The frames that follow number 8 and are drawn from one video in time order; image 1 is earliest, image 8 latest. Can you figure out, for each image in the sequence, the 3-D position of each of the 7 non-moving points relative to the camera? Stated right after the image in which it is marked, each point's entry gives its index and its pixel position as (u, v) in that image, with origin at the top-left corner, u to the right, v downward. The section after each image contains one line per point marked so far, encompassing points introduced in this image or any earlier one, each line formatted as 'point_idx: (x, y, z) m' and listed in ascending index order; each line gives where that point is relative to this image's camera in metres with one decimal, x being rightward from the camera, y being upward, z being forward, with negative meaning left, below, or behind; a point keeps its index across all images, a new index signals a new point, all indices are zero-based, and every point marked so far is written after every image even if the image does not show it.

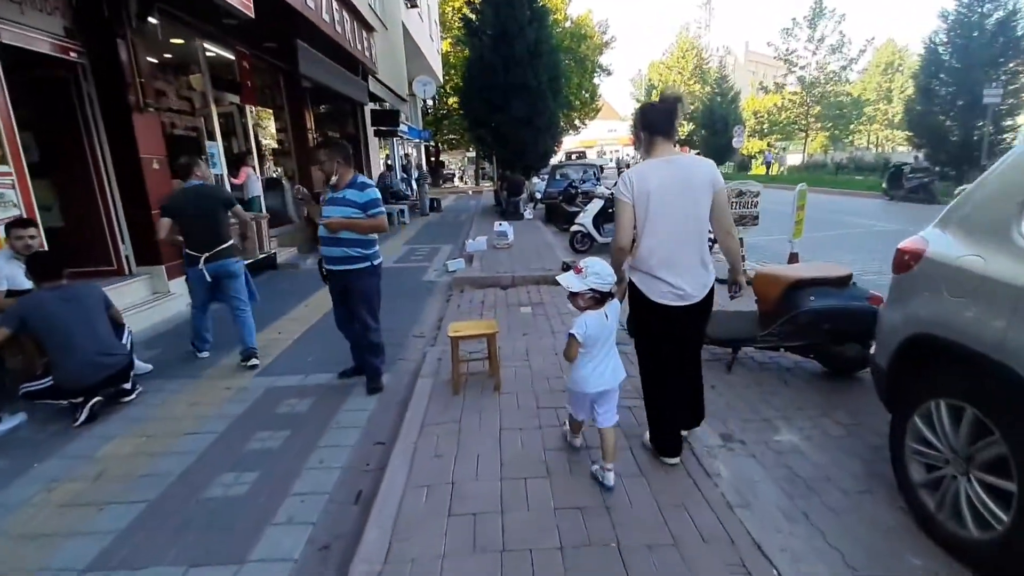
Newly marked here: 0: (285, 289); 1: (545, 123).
0: (-3.6, 0.0, +8.0) m
1: (+1.0, +5.1, +15.5) m
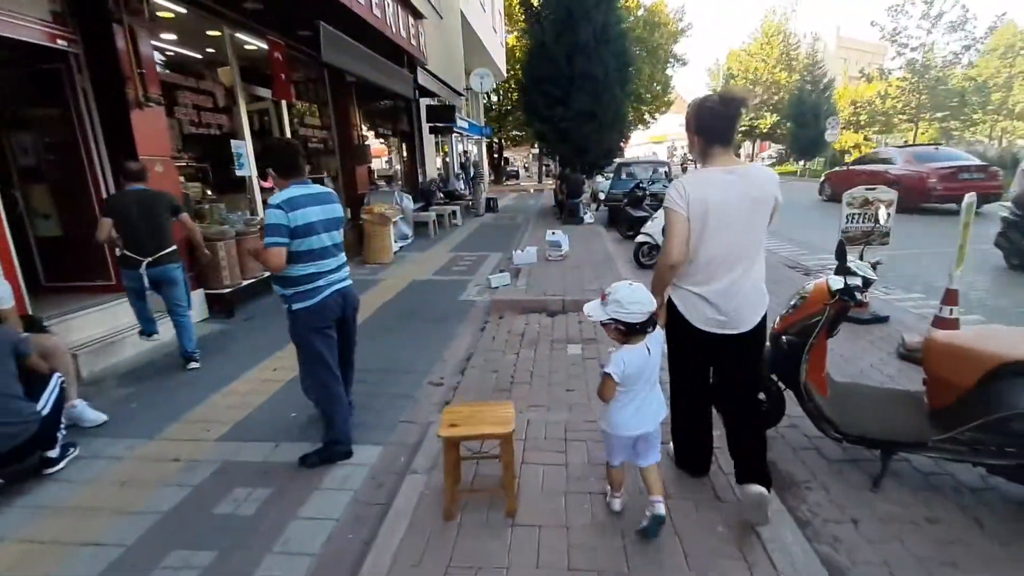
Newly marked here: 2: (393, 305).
0: (-2.9, -0.2, +7.1) m
1: (+2.7, +4.8, +14.0) m
2: (-1.6, -0.2, +6.9) m
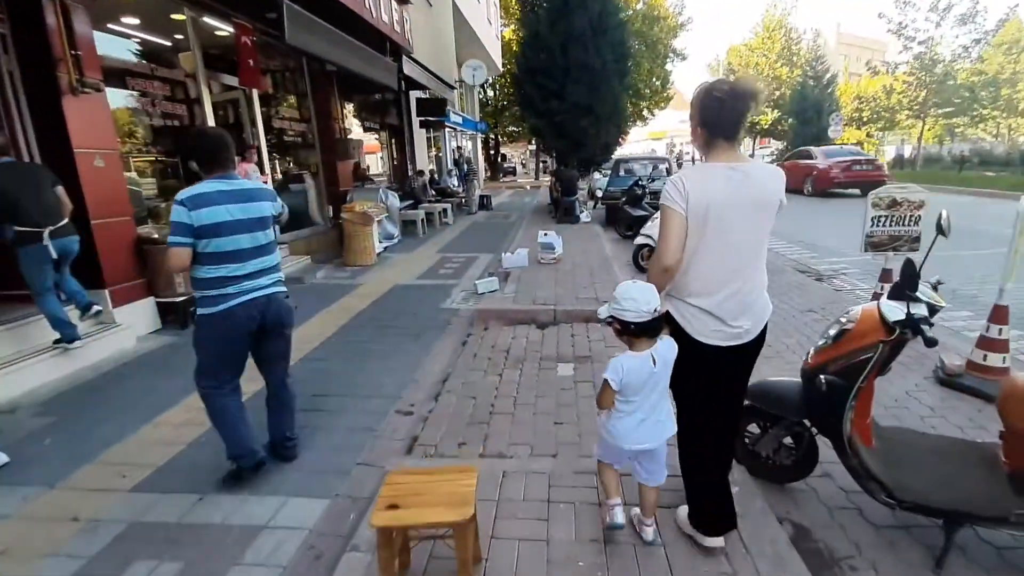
0: (-3.0, -0.3, +6.5) m
1: (+2.5, +4.7, +13.4) m
2: (-1.8, -0.3, +6.3) m
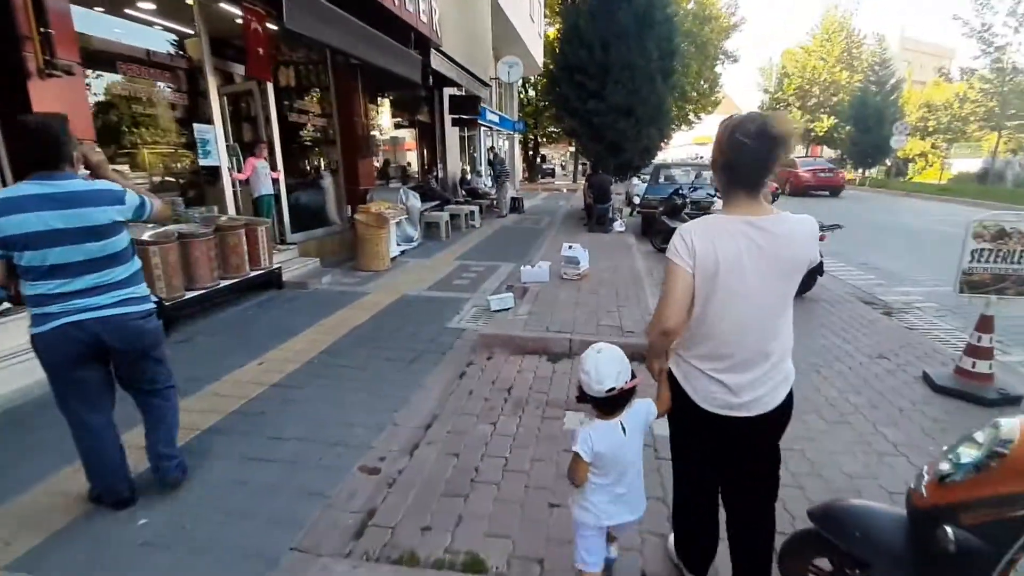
0: (-2.9, -0.4, +6.0) m
1: (+3.4, +4.4, +12.4) m
2: (-1.6, -0.5, +5.6) m
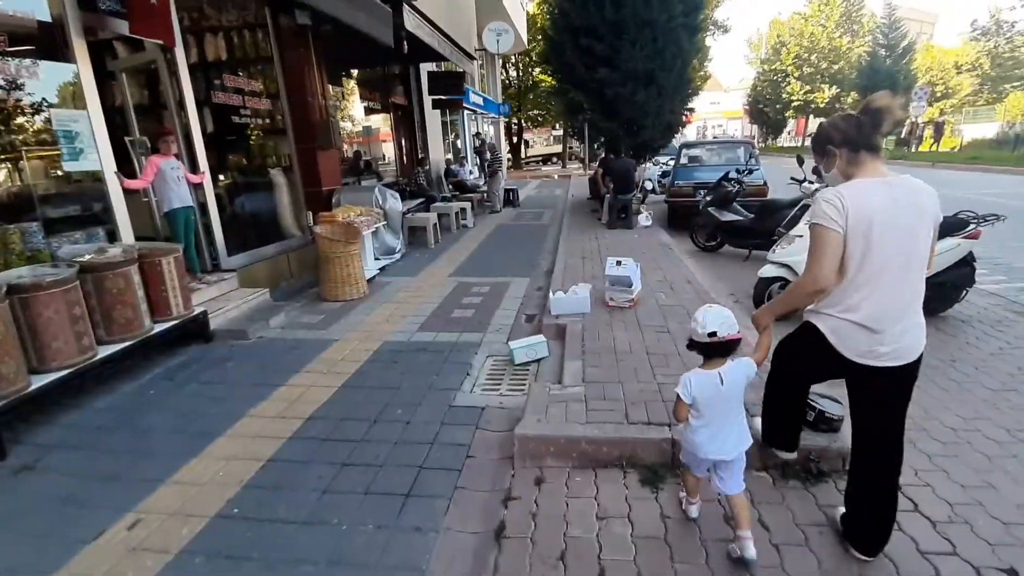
0: (-2.5, -1.0, +3.8) m
1: (+3.3, +4.3, +10.4) m
2: (-1.3, -1.0, +3.5) m
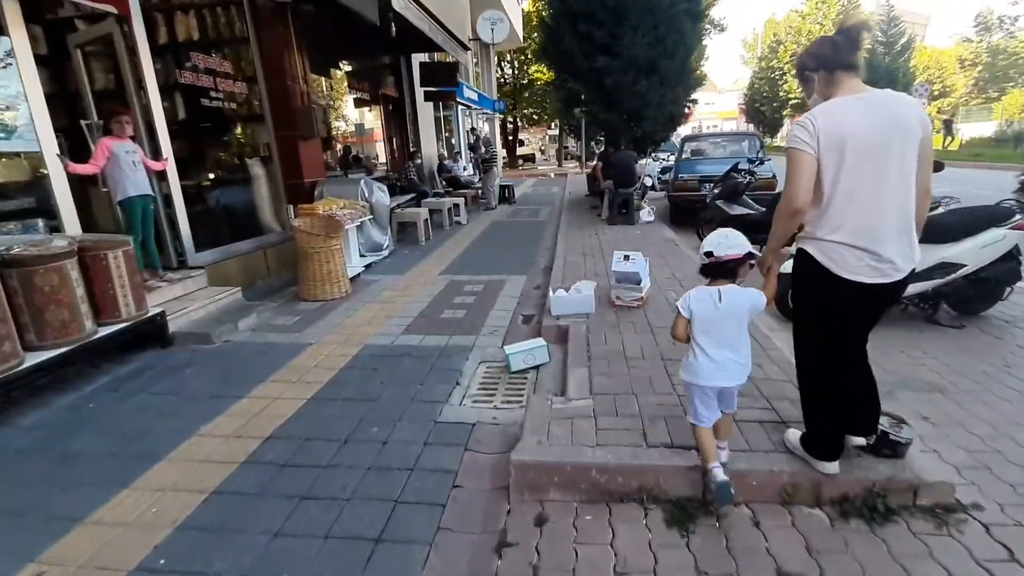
0: (-2.6, -0.9, +3.3) m
1: (+3.2, +4.3, +9.9) m
2: (-1.3, -0.9, +3.0) m
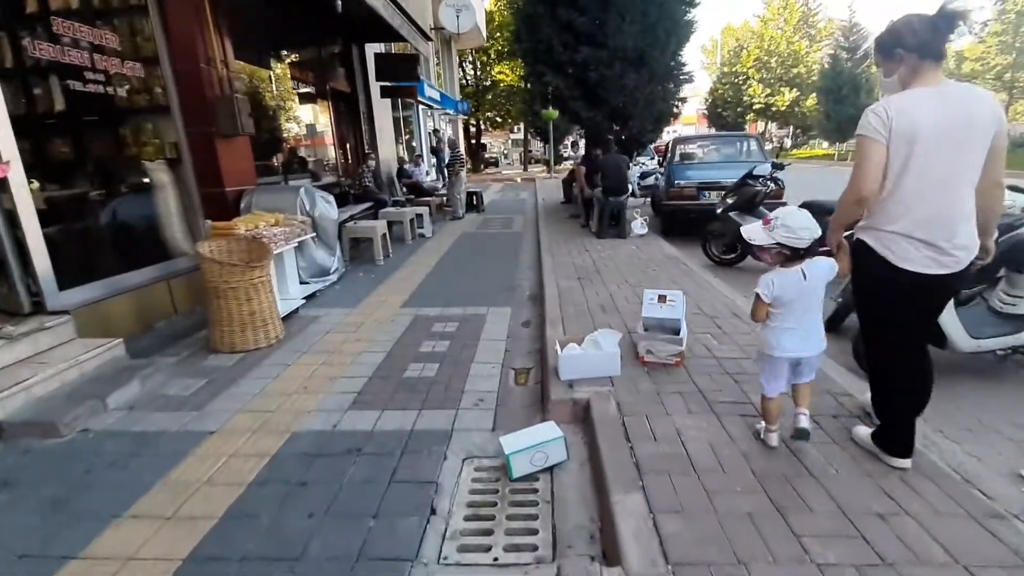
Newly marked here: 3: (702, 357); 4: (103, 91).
0: (-2.5, -1.3, +1.8) m
1: (+2.6, +4.0, +8.8) m
2: (-1.2, -1.3, +1.6) m
3: (+1.3, -0.5, +3.5) m
4: (-4.1, +2.0, +5.1) m
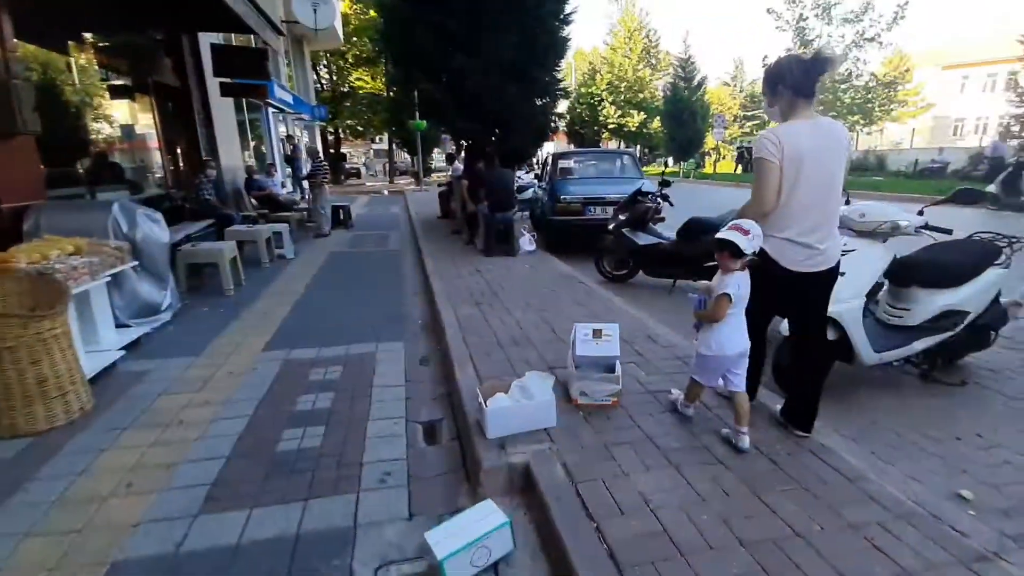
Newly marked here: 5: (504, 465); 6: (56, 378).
0: (-2.4, -1.6, +0.5) m
1: (+0.5, +3.7, +8.7) m
2: (-1.2, -1.5, +0.7) m
3: (+0.8, -0.6, +3.2) m
4: (-5.0, +1.5, +3.4) m
5: (0.0, -0.9, +2.5) m
6: (-2.9, -0.6, +3.2) m
